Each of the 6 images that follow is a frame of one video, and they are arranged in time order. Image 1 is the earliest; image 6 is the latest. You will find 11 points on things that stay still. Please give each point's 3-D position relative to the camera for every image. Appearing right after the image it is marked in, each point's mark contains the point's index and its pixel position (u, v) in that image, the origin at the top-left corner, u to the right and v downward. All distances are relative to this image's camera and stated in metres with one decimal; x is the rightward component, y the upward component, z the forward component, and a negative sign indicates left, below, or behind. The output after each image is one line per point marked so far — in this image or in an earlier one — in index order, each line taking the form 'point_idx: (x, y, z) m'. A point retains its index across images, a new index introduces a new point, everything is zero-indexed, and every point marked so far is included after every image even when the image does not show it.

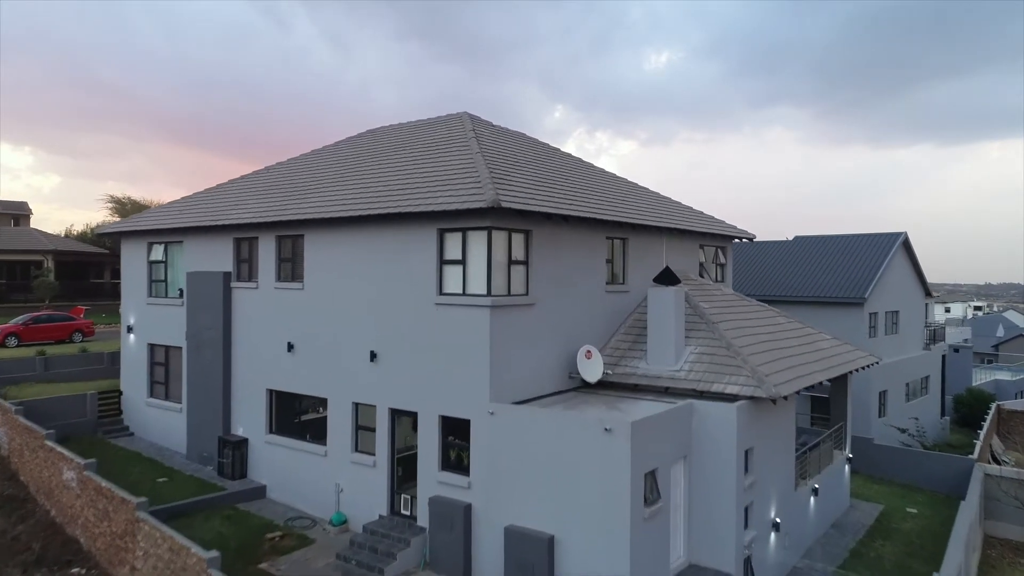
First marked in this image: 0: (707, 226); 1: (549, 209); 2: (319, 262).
0: (+4.5, +1.4, +13.7) m
1: (+0.6, +1.2, +9.1) m
2: (-3.4, +0.5, +10.6) m
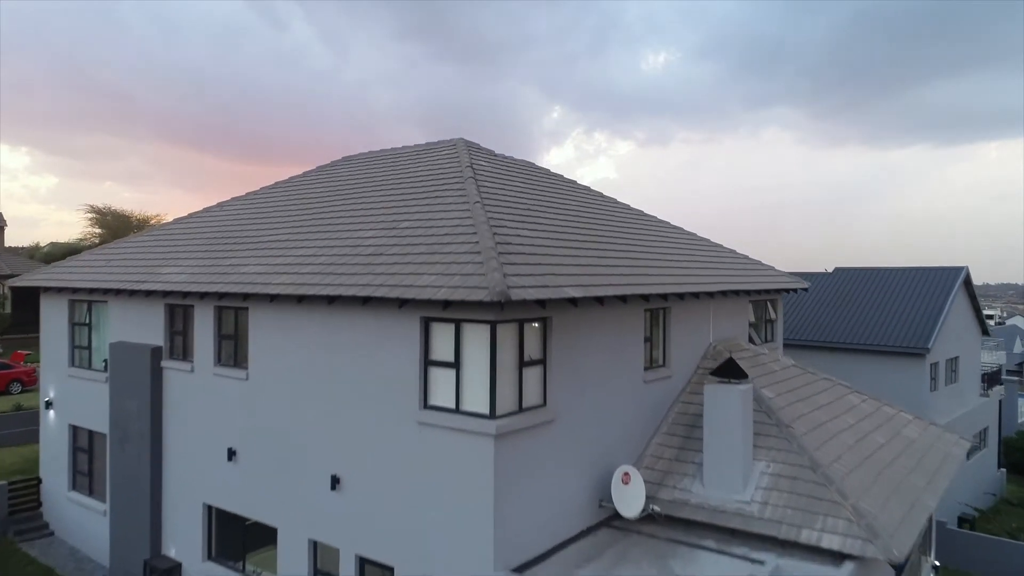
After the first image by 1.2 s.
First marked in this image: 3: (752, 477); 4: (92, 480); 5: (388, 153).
0: (+4.6, +0.2, +11.2) m
1: (+0.7, 0.0, +6.5) m
2: (-3.3, -0.8, +8.0) m
3: (+3.0, -2.4, +7.4) m
4: (-7.5, -3.4, +10.7) m
5: (-2.5, +2.8, +12.2) m
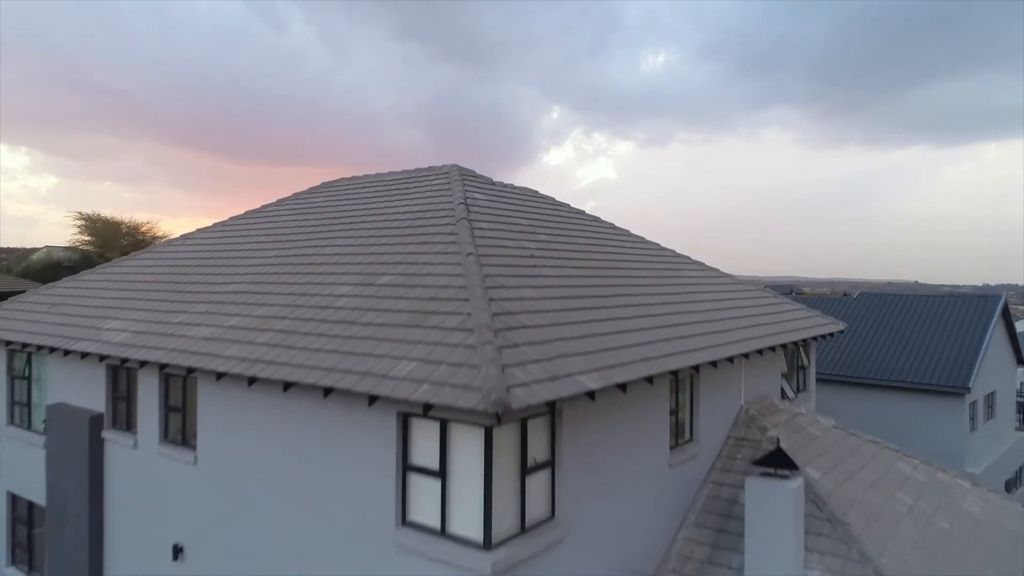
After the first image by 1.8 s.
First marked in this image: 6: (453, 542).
0: (+4.6, -0.6, +9.8) m
1: (+0.7, -0.8, +5.2) m
2: (-3.3, -1.5, +6.6) m
3: (+3.0, -3.1, +6.1) m
4: (-7.5, -4.2, +9.3) m
5: (-2.5, +2.0, +10.8) m
6: (-0.5, -2.1, +5.0) m
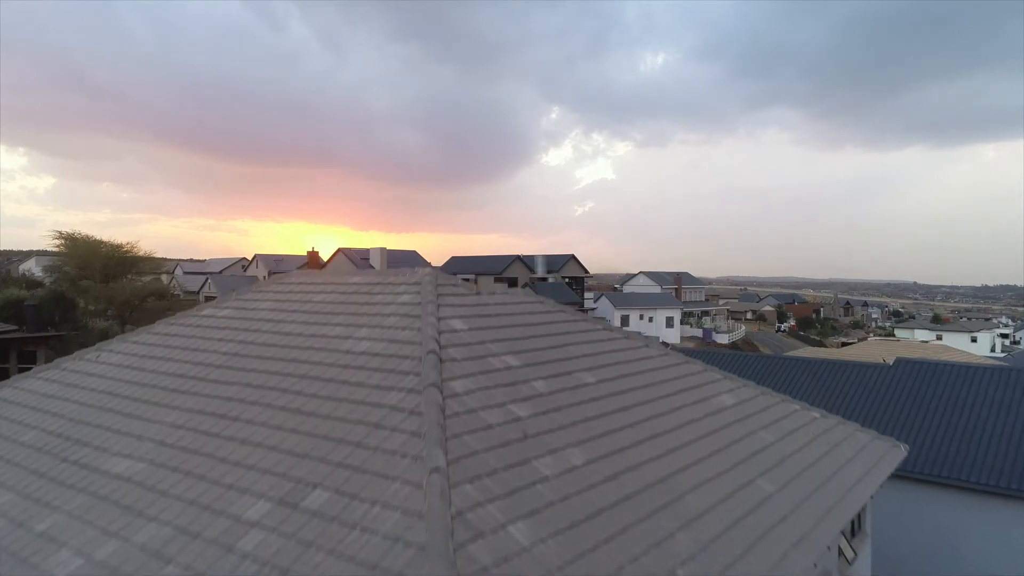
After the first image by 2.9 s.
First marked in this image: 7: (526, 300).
0: (+4.5, -2.4, +7.9) m
1: (+0.6, -2.6, +3.2) m
2: (-3.4, -3.3, +4.7) m
3: (+2.9, -4.9, +4.1) m
4: (-7.7, -6.0, +7.4) m
5: (-2.7, +0.2, +8.9) m
6: (-0.6, -3.9, +3.0) m
7: (+0.2, -0.1, +8.4) m
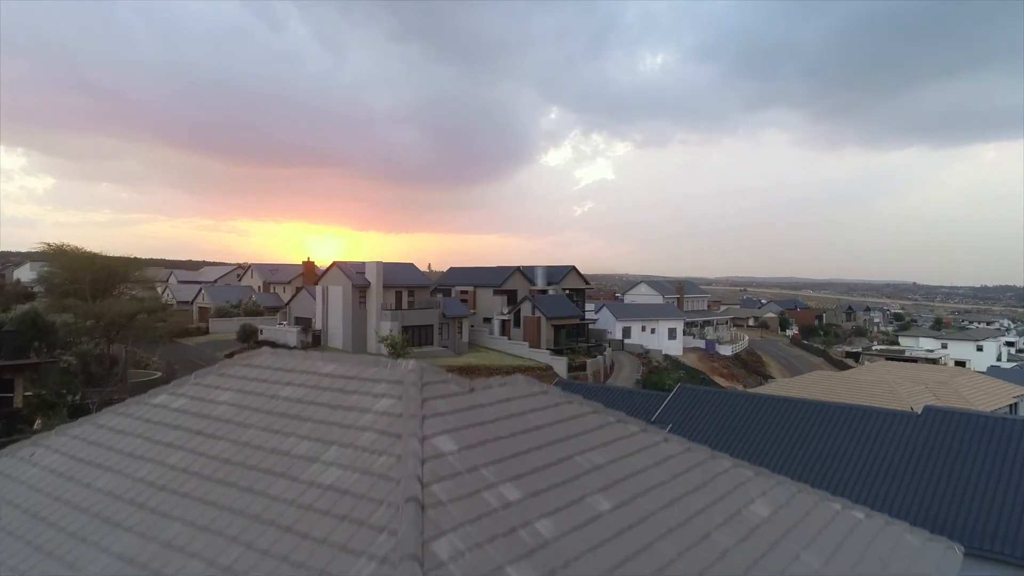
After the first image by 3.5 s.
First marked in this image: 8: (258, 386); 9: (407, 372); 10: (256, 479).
0: (+4.5, -3.4, +6.7) m
1: (+0.6, -3.6, +2.1) m
2: (-3.4, -4.4, +3.5) m
3: (+2.9, -6.0, +3.0) m
4: (-7.7, -7.1, +6.2) m
5: (-2.7, -0.9, +7.7) m
6: (-0.6, -5.0, +1.8) m
7: (+0.2, -1.2, +7.3) m
8: (-3.2, -1.2, +7.5) m
9: (-1.2, -0.9, +6.7) m
10: (-2.5, -1.9, +5.9) m
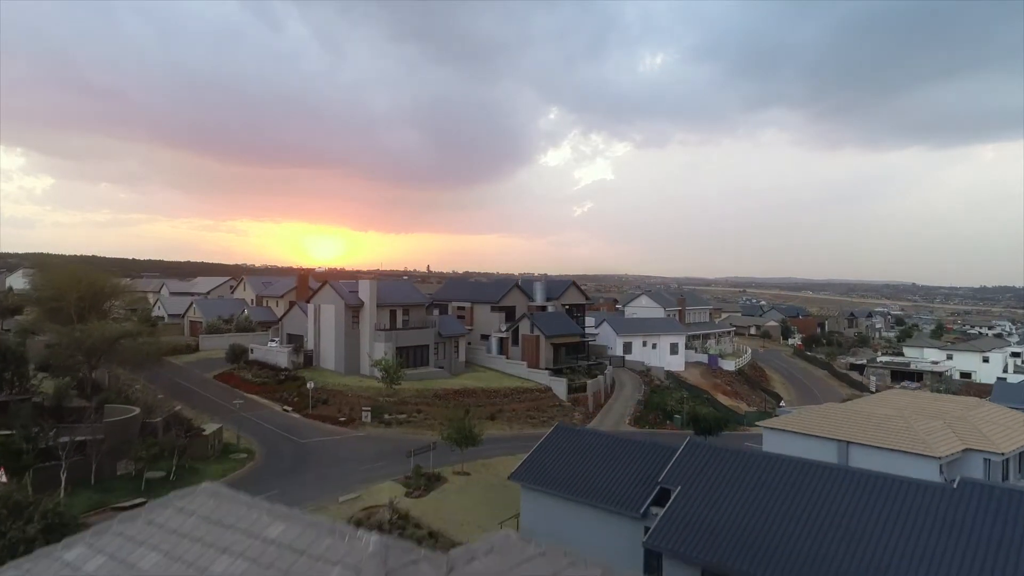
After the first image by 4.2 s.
0: (+4.4, -4.8, +5.4) m
1: (+0.5, -5.0, +0.7) m
2: (-3.5, -5.8, +2.2) m
3: (+2.8, -7.3, +1.6) m
4: (-7.8, -8.4, +4.8) m
5: (-2.8, -2.2, +6.4) m
6: (-0.7, -6.3, +0.5) m
7: (+0.1, -2.6, +5.9) m
8: (-3.3, -2.6, +6.1) m
9: (-1.3, -2.3, +5.3) m
10: (-2.6, -3.3, +4.6) m
